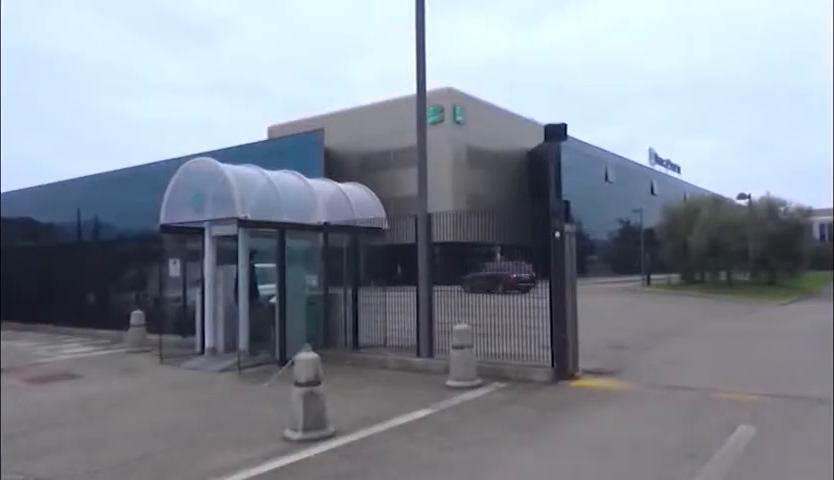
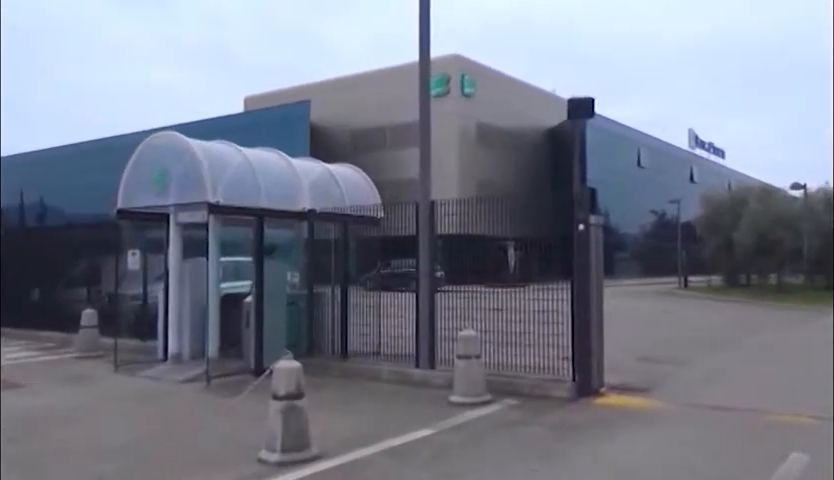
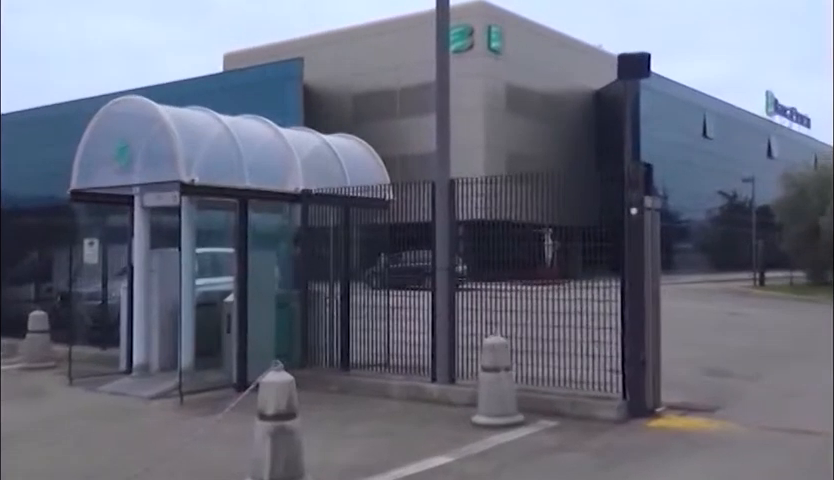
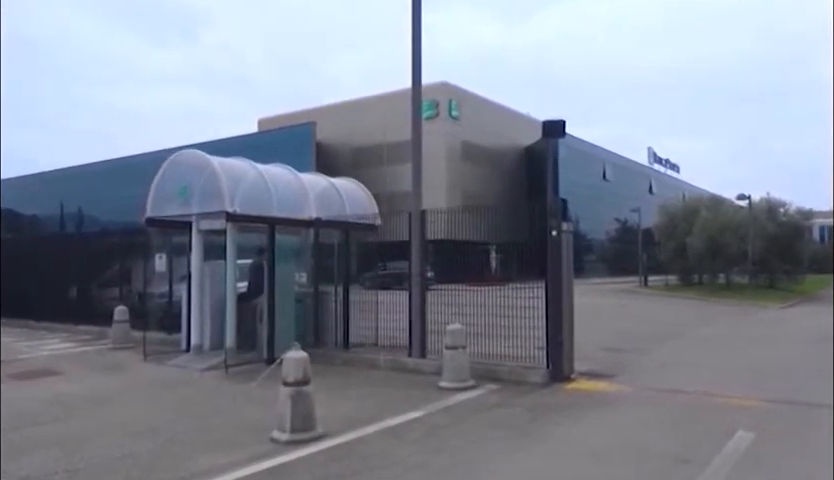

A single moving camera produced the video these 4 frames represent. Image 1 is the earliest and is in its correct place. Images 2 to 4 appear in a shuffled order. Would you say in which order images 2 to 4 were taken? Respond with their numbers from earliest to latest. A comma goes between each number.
4, 2, 3
